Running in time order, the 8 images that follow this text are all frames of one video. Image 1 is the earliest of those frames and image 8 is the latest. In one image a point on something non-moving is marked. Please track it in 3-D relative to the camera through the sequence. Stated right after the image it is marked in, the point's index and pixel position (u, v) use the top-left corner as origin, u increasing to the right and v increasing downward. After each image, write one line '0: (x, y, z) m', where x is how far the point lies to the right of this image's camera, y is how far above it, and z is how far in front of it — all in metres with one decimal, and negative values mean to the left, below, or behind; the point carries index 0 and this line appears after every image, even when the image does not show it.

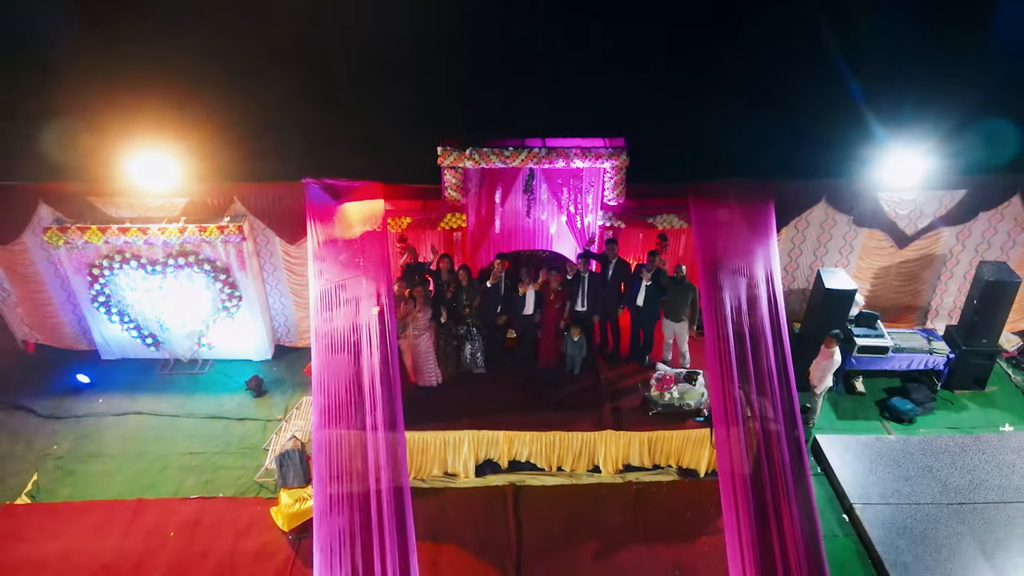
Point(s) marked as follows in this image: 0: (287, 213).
0: (-1.7, +0.6, +5.6) m
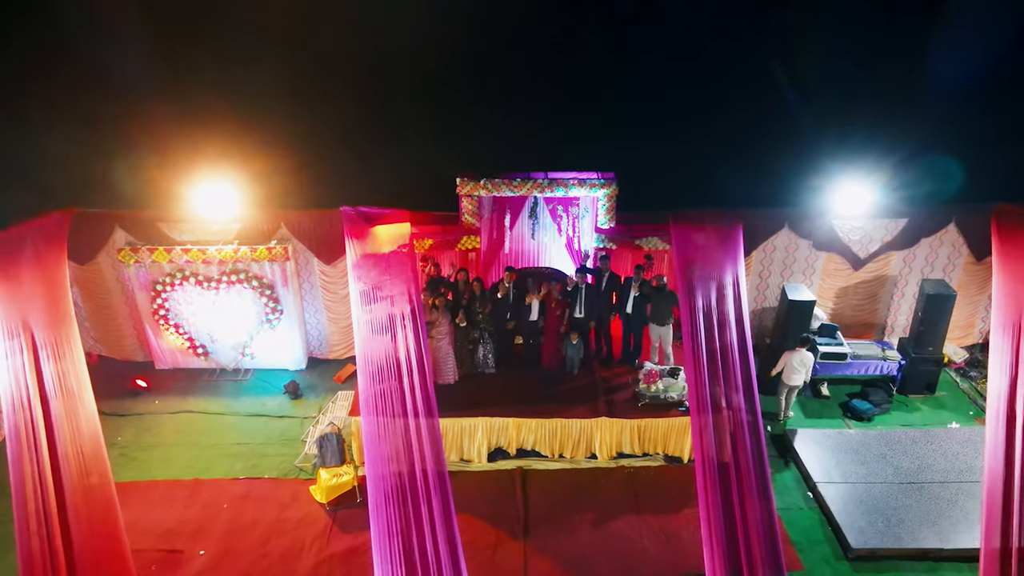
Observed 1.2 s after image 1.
0: (-1.6, +0.4, +6.6) m
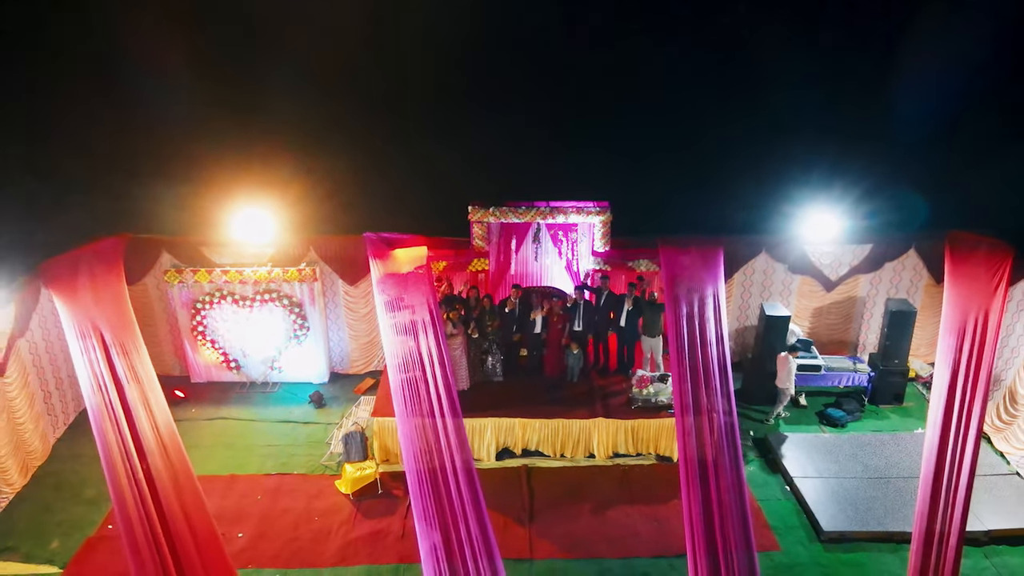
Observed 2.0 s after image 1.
0: (-1.6, +0.3, +7.3) m
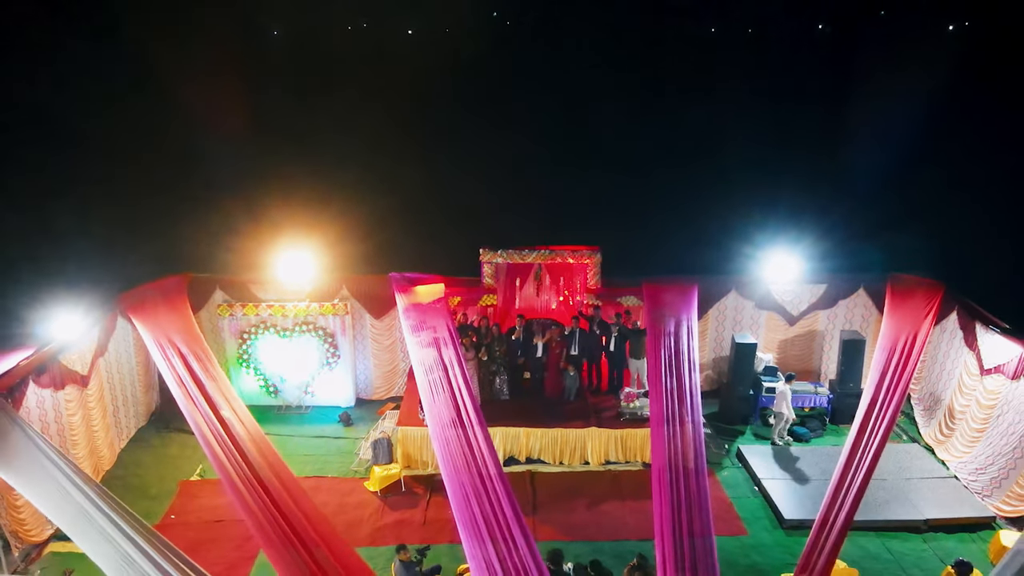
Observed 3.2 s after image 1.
0: (-1.5, -0.1, +8.4) m
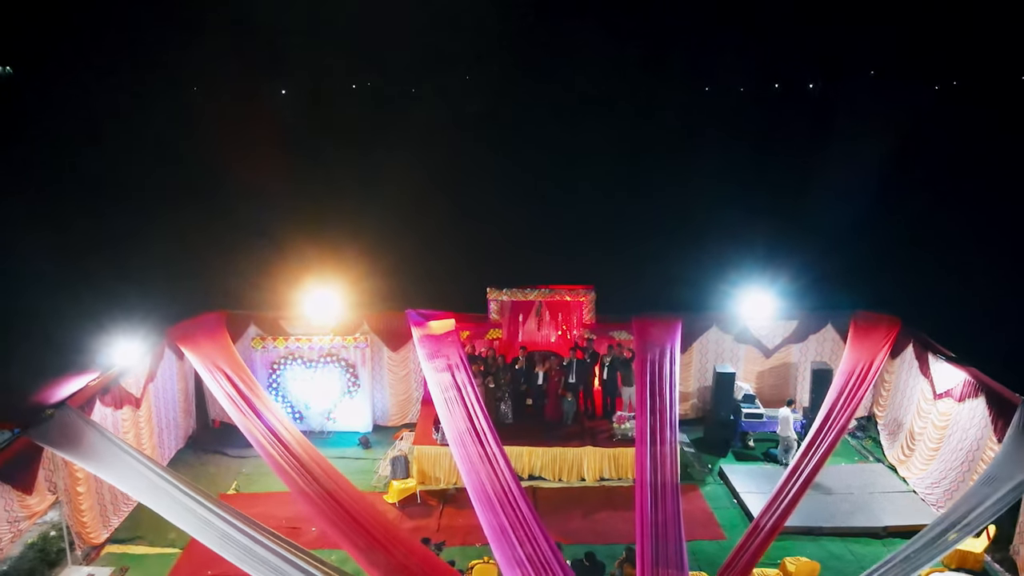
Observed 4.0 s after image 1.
0: (-1.5, -0.6, +9.4) m
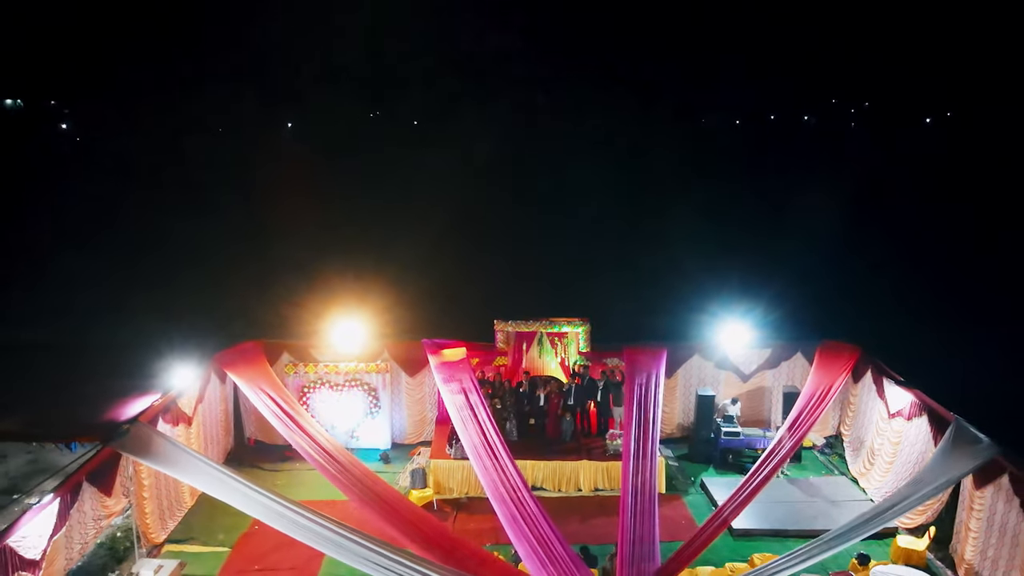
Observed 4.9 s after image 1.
0: (-1.4, -1.0, +10.5) m
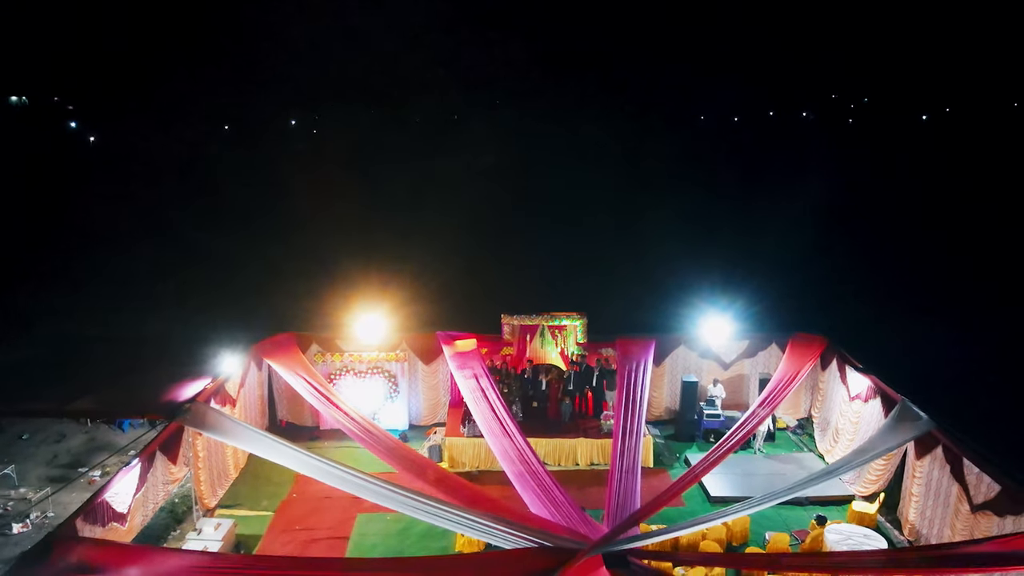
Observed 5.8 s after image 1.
0: (-1.3, -1.0, +11.8) m
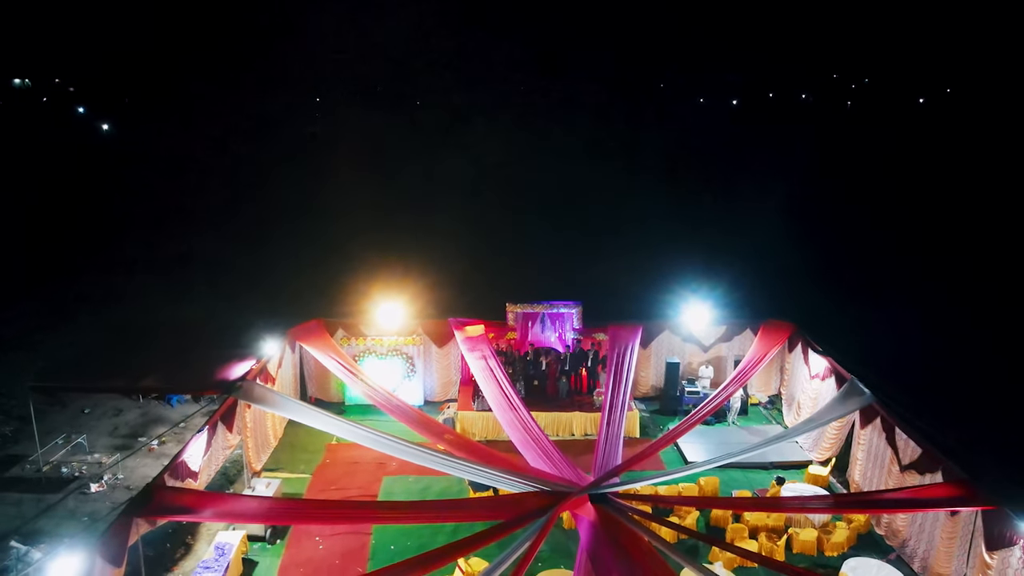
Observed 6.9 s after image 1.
0: (-1.3, -0.8, +13.3) m
